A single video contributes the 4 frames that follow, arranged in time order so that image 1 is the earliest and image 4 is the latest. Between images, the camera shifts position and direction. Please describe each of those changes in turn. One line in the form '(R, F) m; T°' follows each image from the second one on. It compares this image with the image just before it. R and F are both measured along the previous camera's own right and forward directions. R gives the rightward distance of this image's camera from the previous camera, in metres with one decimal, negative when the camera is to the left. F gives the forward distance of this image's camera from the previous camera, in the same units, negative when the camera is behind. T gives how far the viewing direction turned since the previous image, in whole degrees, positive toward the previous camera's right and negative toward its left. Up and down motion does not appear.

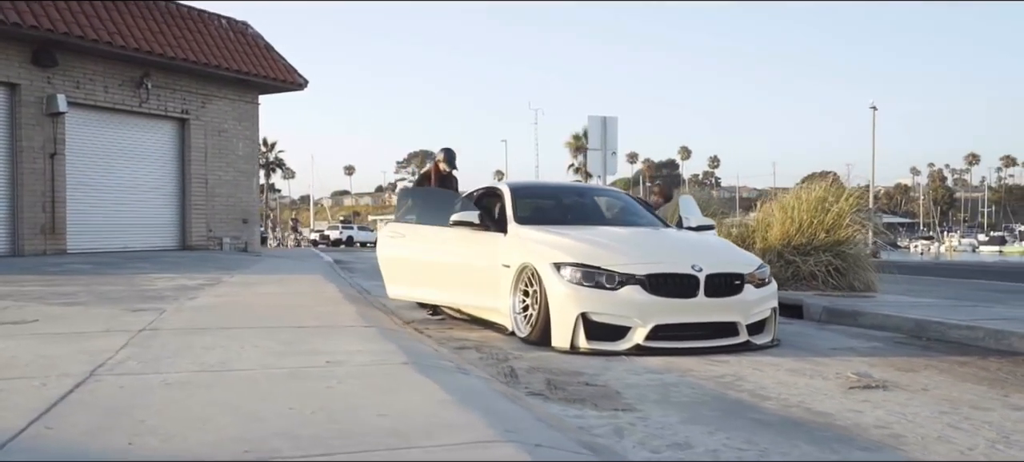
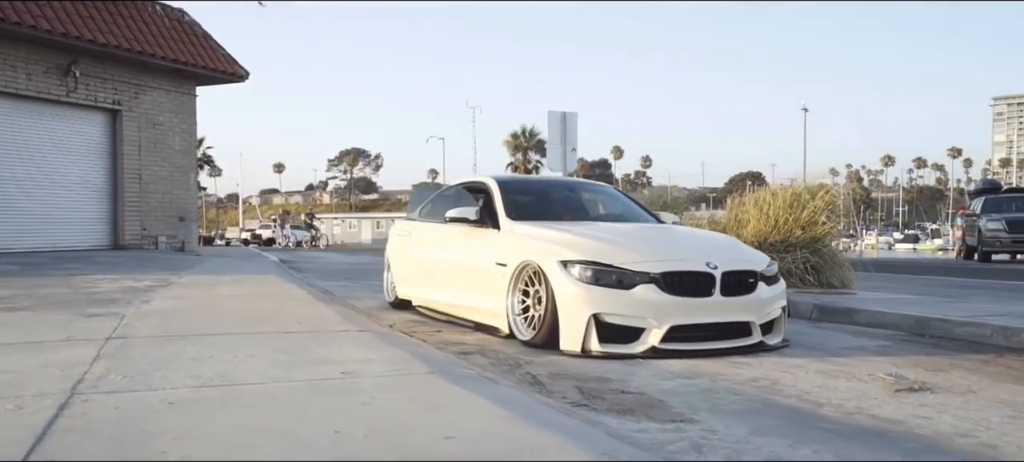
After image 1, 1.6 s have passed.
(-0.6, +0.6) m; +5°
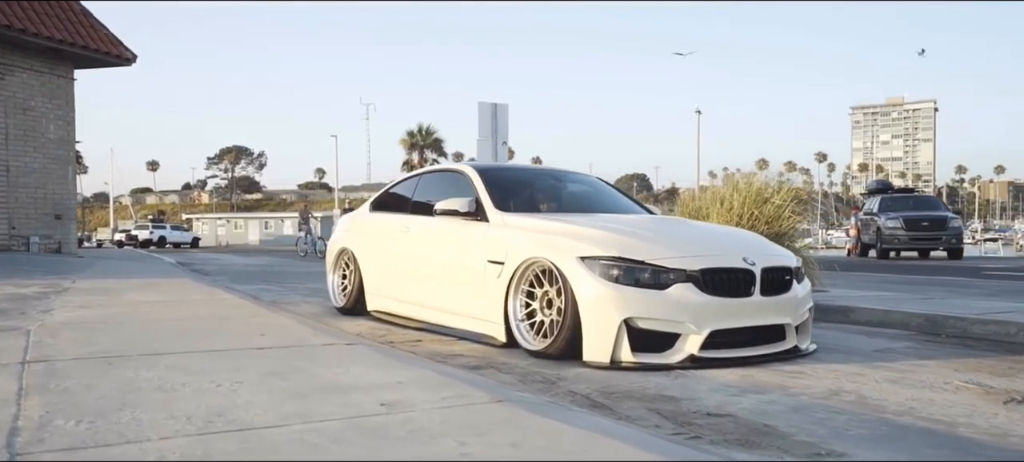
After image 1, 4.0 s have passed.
(-0.9, +1.2) m; +8°
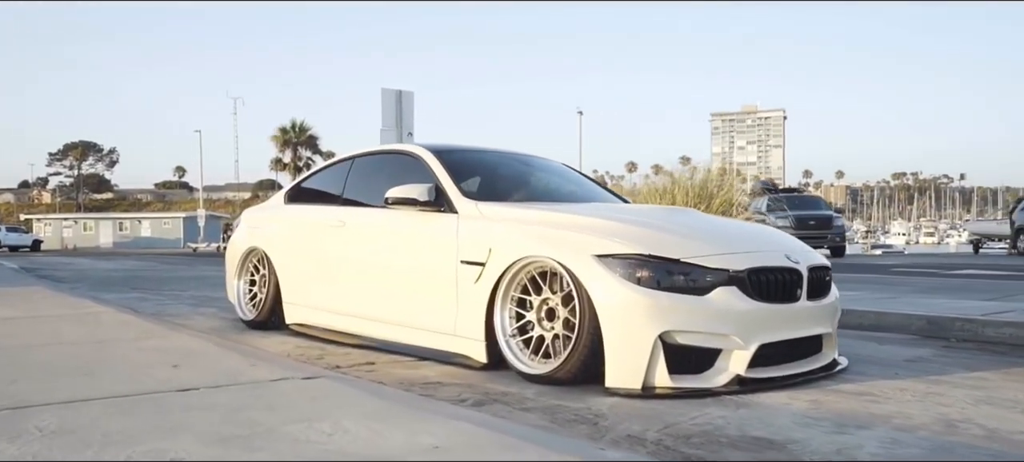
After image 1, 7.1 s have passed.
(-0.7, +1.4) m; +9°
